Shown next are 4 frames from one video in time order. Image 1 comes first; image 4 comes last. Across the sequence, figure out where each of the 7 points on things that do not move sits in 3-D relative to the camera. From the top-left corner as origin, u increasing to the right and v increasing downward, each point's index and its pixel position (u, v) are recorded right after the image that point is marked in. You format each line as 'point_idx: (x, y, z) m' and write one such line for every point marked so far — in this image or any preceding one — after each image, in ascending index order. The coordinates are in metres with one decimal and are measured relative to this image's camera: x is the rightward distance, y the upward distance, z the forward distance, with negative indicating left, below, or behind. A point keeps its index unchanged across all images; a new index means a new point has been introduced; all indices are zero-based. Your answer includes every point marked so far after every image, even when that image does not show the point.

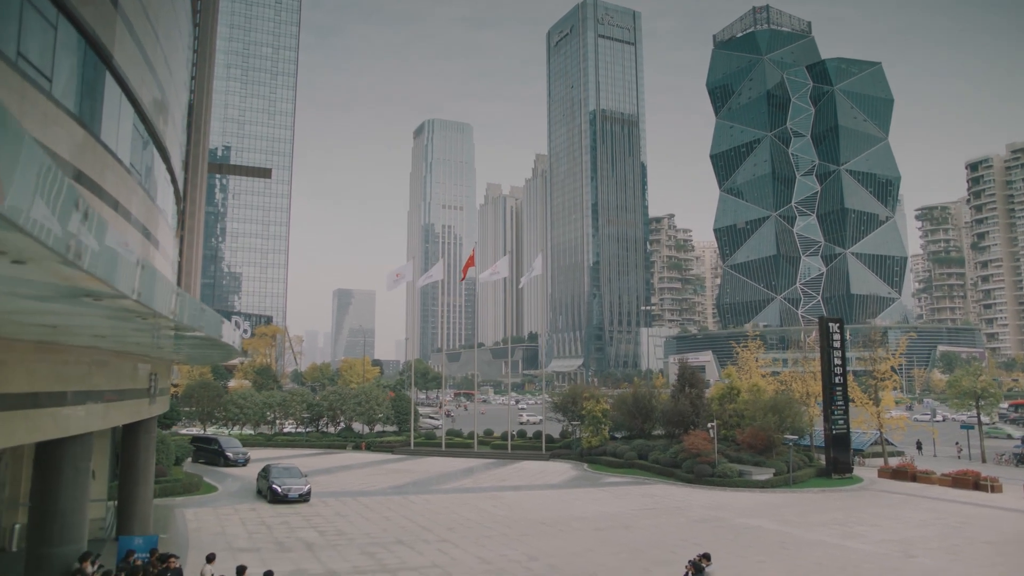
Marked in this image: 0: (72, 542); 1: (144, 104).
0: (-7.1, -4.1, +10.7) m
1: (-8.1, +4.0, +14.7) m
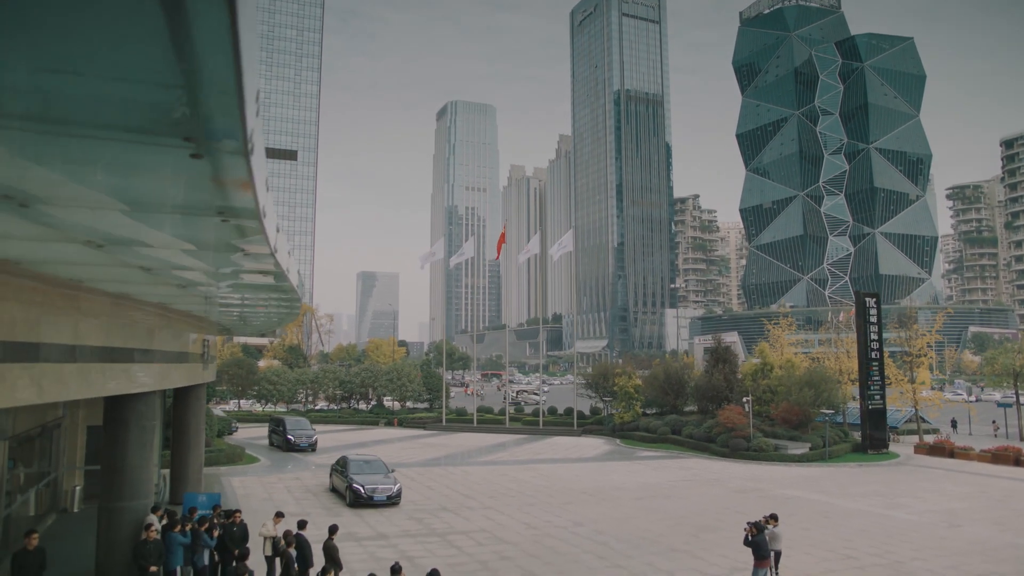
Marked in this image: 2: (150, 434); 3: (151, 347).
0: (-6.2, -3.5, +11.2) m
1: (-7.0, +4.7, +15.0) m
2: (-6.2, -2.5, +11.5) m
3: (-6.1, -1.0, +11.4) m
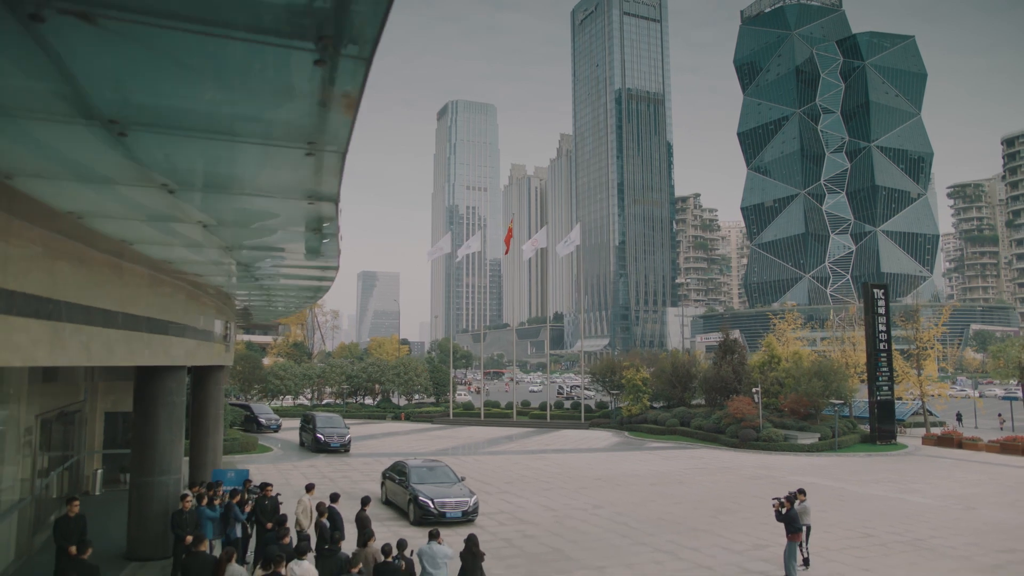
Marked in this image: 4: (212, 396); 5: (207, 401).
0: (-5.7, -3.1, +11.3) m
1: (-6.6, +5.1, +15.1) m
2: (-5.8, -2.1, +11.6) m
3: (-5.7, -0.7, +11.6) m
4: (-7.3, -2.6, +16.1) m
5: (-7.4, -2.7, +16.1) m
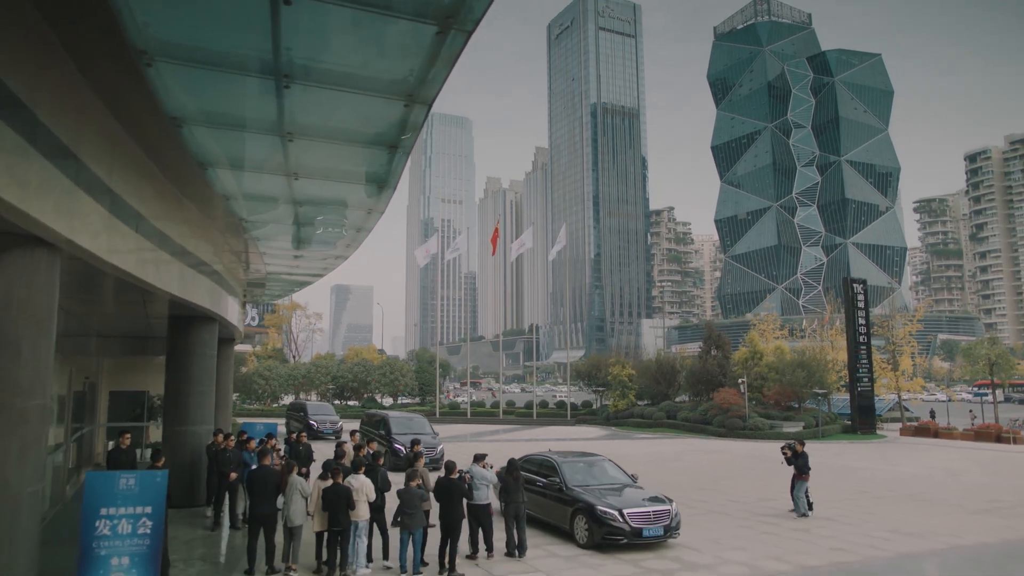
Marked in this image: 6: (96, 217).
0: (-5.3, -2.4, +11.5) m
1: (-6.4, +5.8, +15.4) m
2: (-5.4, -1.4, +11.9) m
3: (-5.3, +0.1, +11.8) m
4: (-7.1, -2.0, +16.3) m
5: (-7.2, -2.1, +16.3) m
6: (-3.3, +0.6, +5.3) m
